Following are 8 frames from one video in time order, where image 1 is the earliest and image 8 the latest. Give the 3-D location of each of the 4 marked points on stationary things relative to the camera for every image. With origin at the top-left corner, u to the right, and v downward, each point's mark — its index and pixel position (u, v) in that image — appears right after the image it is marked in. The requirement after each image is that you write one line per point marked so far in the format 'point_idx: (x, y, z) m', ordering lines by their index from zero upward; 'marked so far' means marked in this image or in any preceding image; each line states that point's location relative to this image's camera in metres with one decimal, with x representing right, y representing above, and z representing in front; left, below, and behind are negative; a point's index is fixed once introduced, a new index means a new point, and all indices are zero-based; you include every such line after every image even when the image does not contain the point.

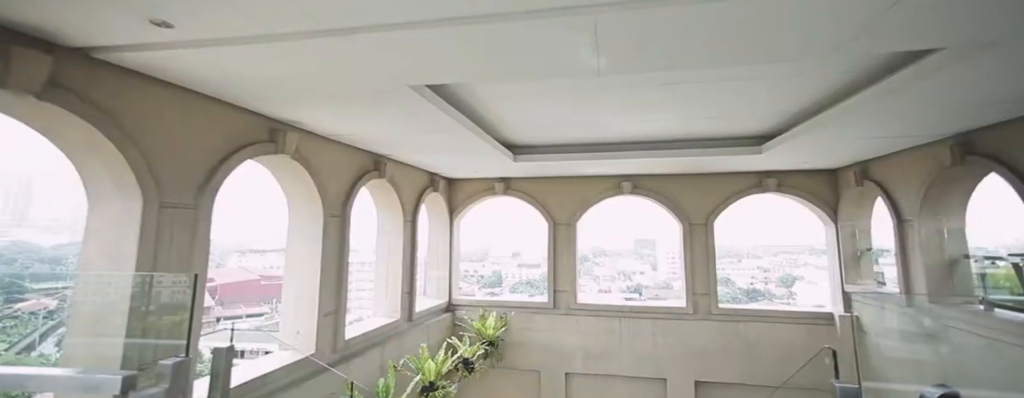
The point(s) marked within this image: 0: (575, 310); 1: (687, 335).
0: (+0.9, -1.5, +6.7) m
1: (+2.3, -1.8, +6.4) m
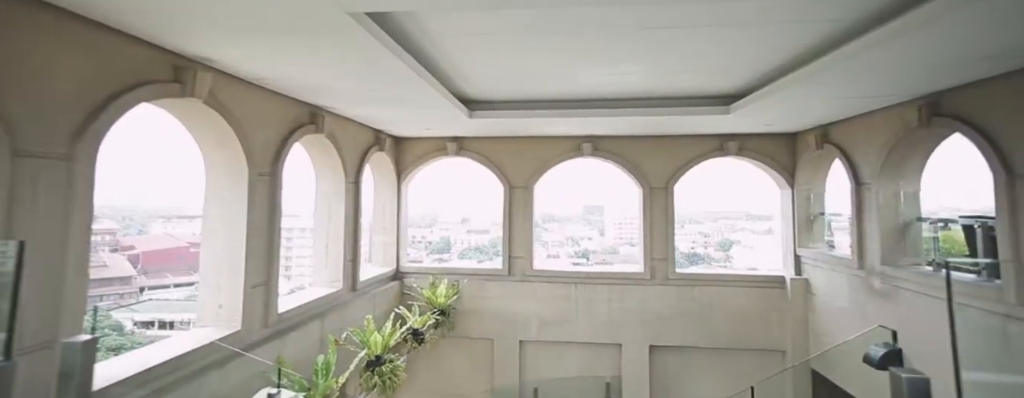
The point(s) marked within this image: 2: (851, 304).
0: (+0.2, -1.0, +6.5) m
1: (+1.7, -1.3, +6.4) m
2: (+3.5, -1.1, +5.2) m
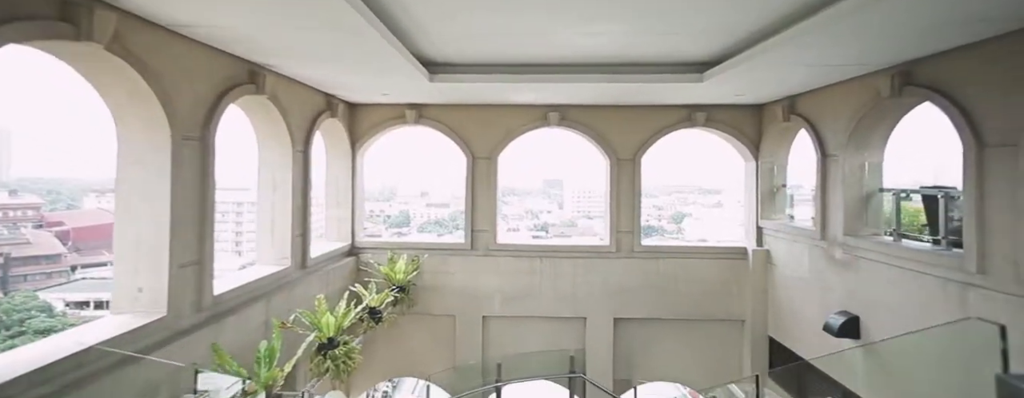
0: (-0.2, -0.7, +6.3) m
1: (+1.2, -0.9, +6.3) m
2: (+3.2, -0.8, +5.3) m
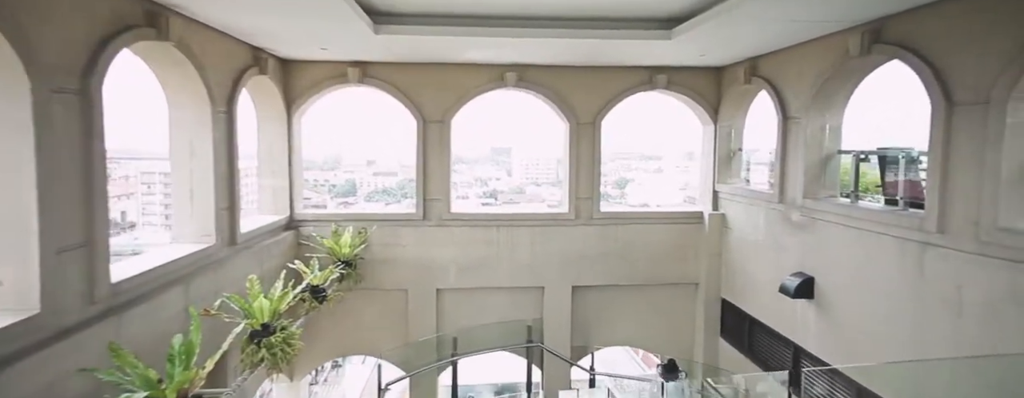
0: (-0.8, -0.3, +5.9) m
1: (+0.7, -0.5, +6.1) m
2: (+2.7, -0.4, +5.3) m
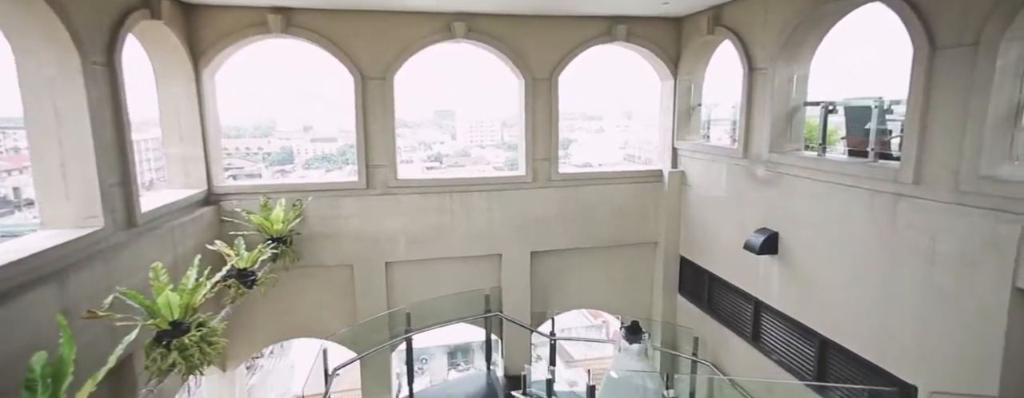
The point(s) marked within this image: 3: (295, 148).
0: (-1.3, +0.1, +5.4) m
1: (+0.1, -0.1, +5.8) m
2: (+2.2, +0.1, +5.2) m
3: (-2.3, +0.6, +5.4) m
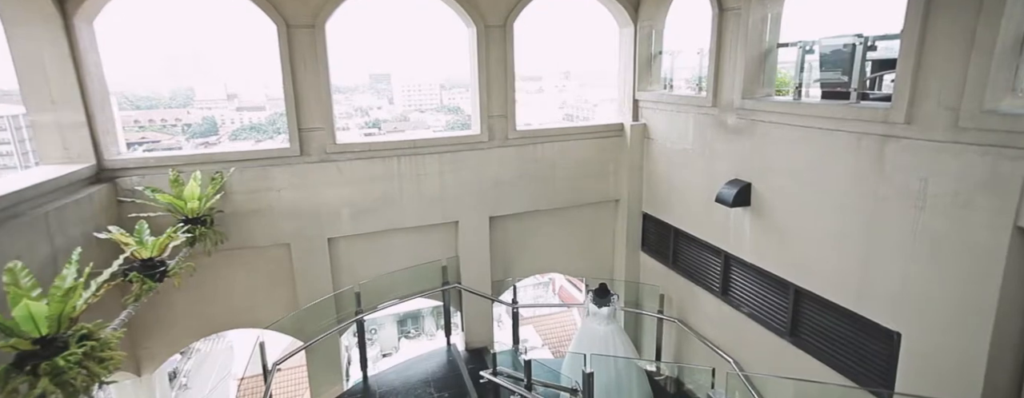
0: (-1.7, +0.4, +4.8) m
1: (-0.3, +0.4, +5.3) m
2: (+1.8, +0.5, +4.9) m
3: (-2.8, +0.8, +4.6) m
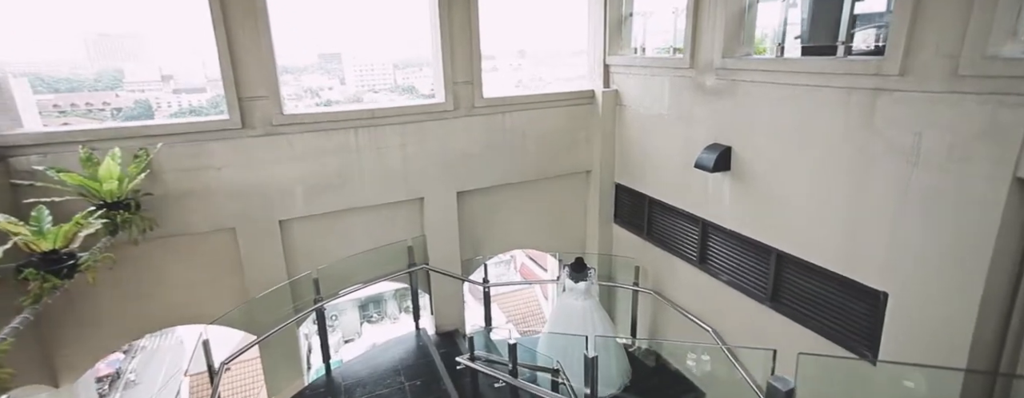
0: (-2.0, +0.6, +4.3) m
1: (-0.7, +0.6, +4.9) m
2: (+1.5, +0.8, +4.7) m
3: (-3.1, +1.0, +4.0) m
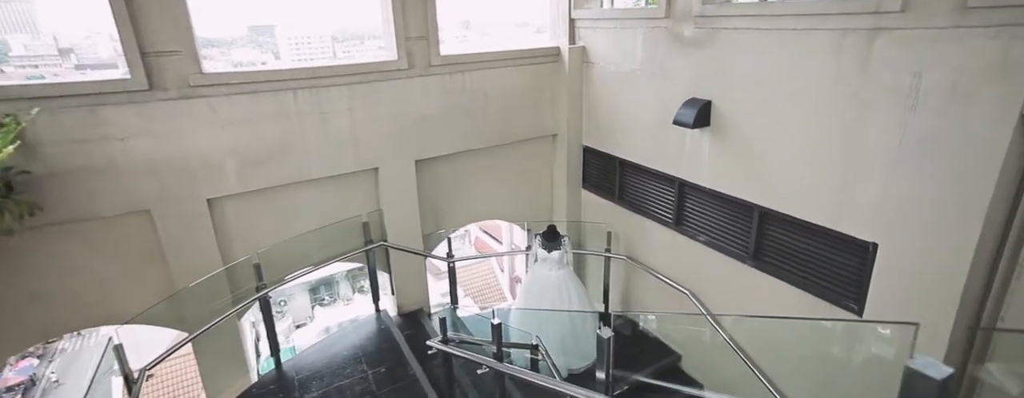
0: (-2.3, +0.8, +3.7) m
1: (-1.0, +0.9, +4.4) m
2: (+1.2, +1.2, +4.4) m
3: (-3.3, +1.1, +3.2) m
